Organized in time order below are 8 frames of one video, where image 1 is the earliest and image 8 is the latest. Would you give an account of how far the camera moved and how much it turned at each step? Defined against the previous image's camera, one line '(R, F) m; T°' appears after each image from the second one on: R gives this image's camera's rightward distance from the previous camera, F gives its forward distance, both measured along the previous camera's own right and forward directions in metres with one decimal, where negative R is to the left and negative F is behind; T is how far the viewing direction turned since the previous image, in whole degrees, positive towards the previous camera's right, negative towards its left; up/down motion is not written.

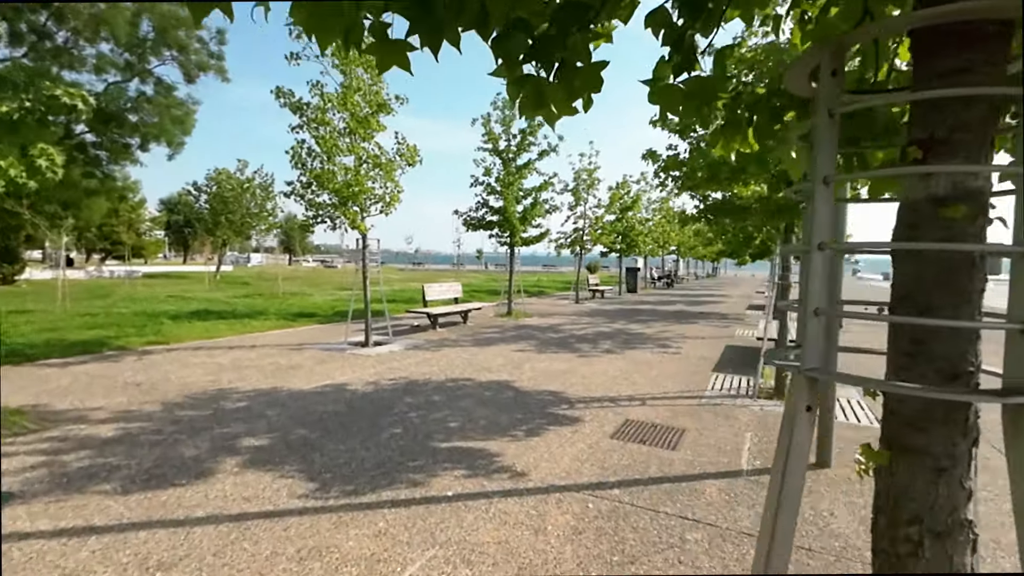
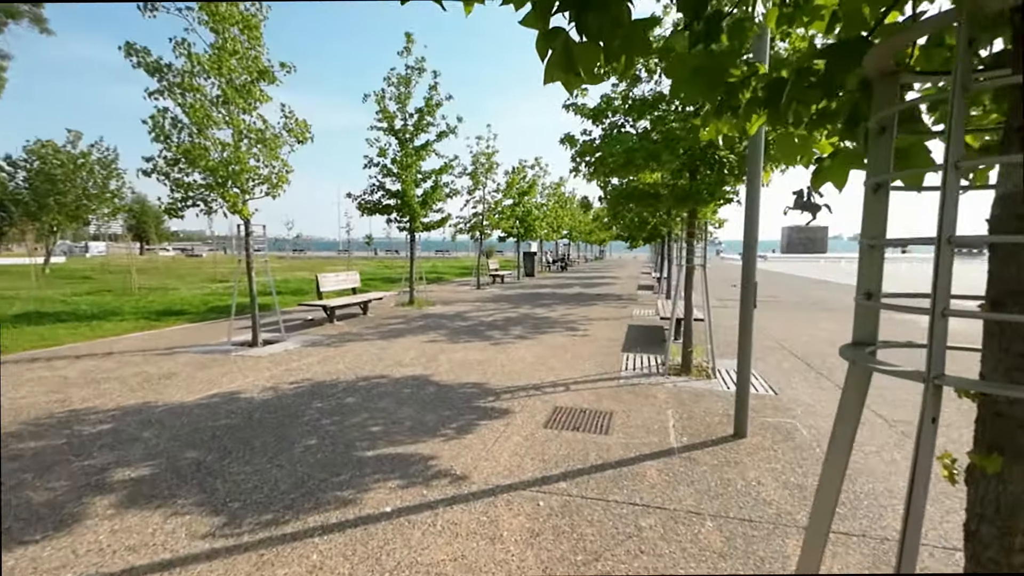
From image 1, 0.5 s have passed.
(-0.4, +0.3) m; +13°
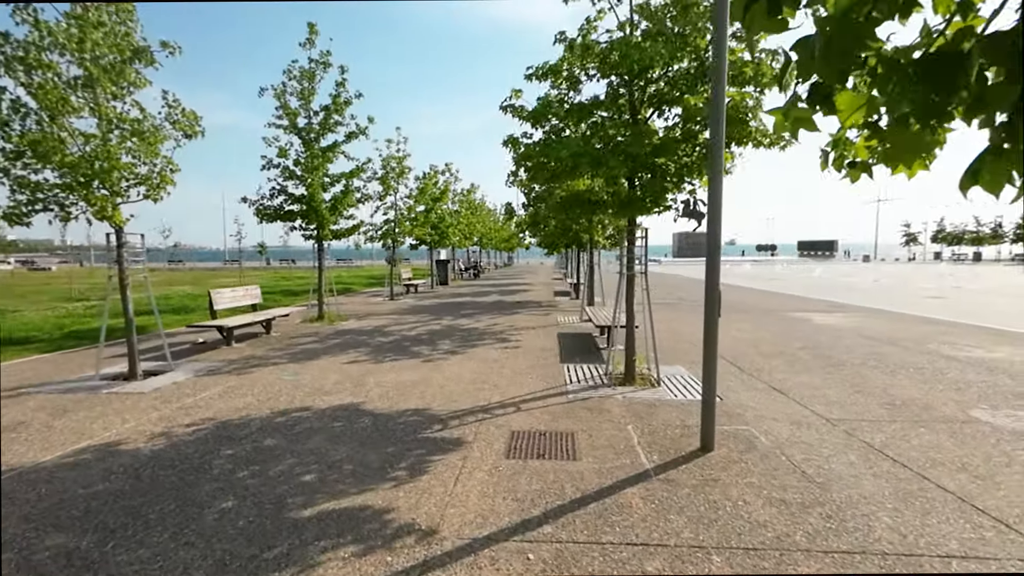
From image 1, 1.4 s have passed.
(-0.5, +0.6) m; +11°
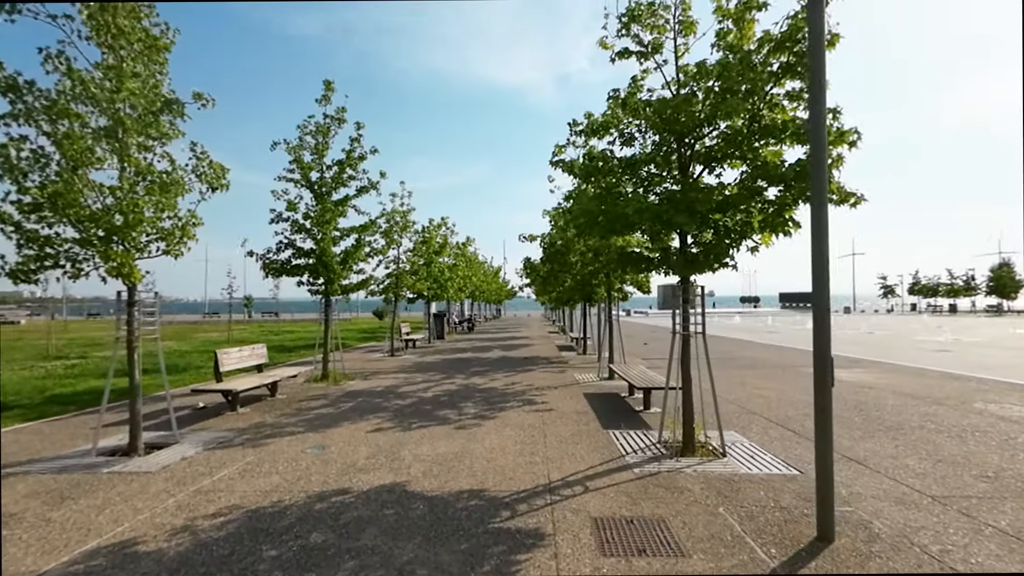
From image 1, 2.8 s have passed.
(-1.0, +0.5) m; +2°
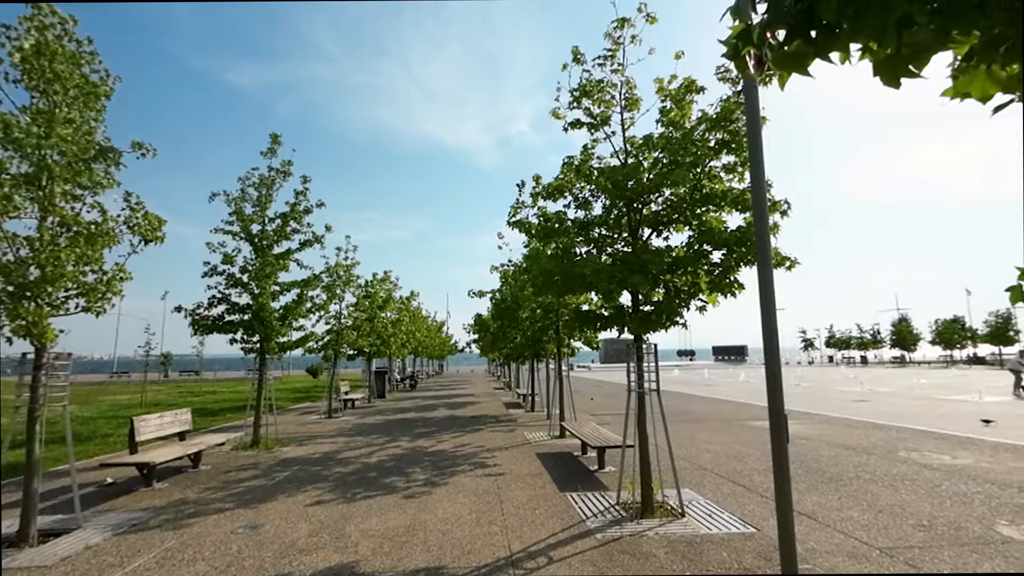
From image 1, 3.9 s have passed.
(-0.2, +0.1) m; +7°
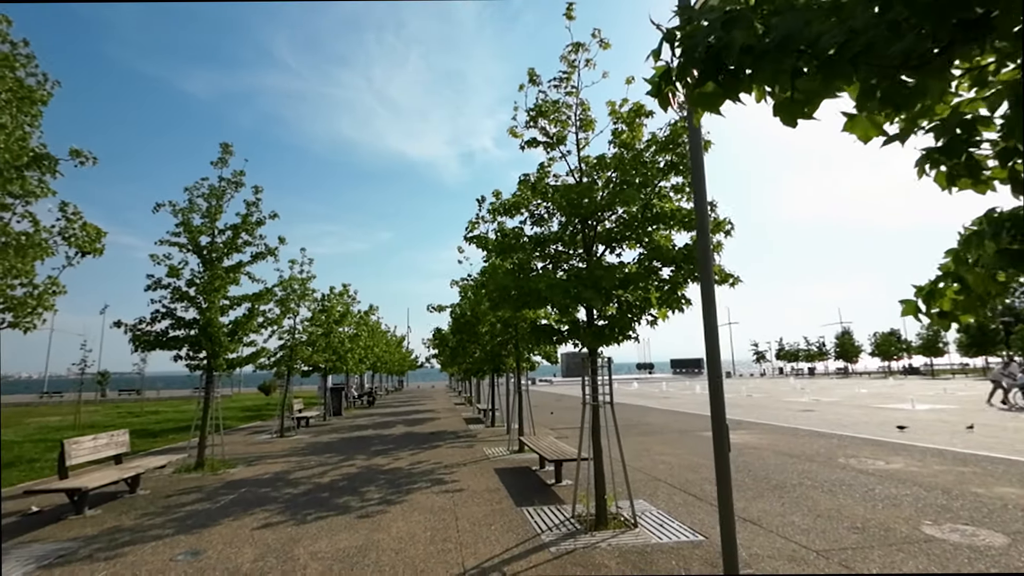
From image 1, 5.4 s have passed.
(+0.1, -0.1) m; +4°
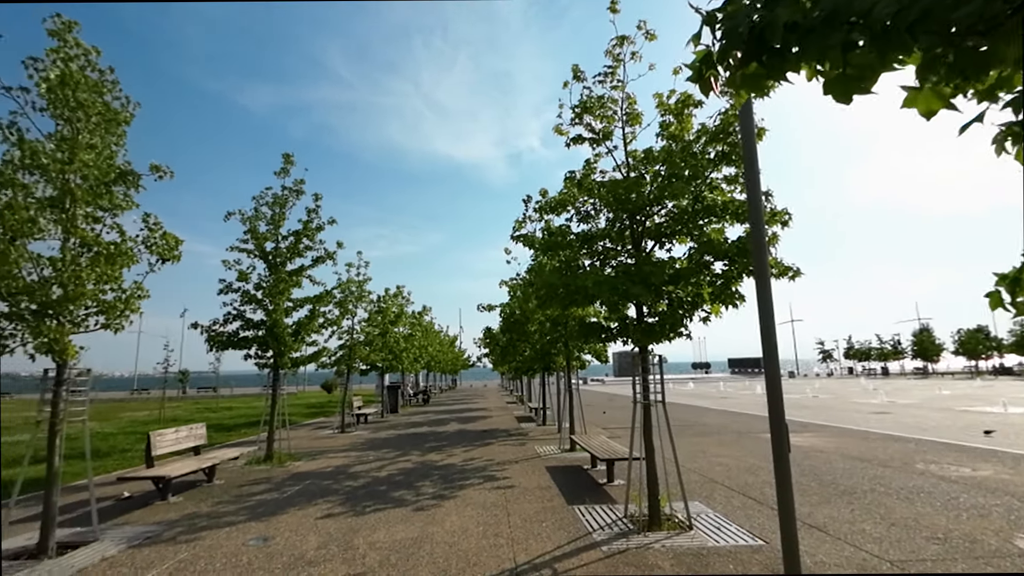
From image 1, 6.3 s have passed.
(0.0, 0.0) m; -6°
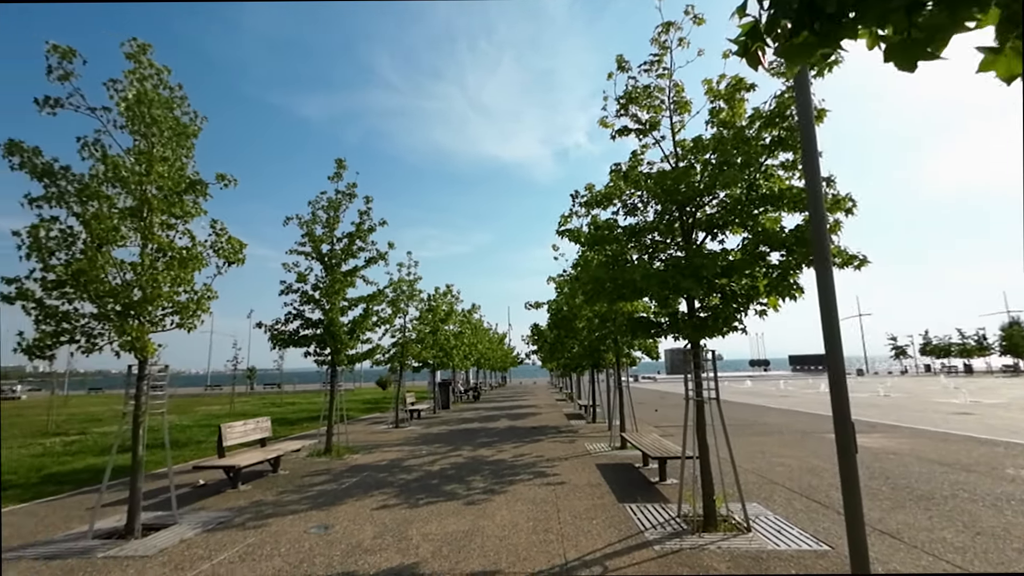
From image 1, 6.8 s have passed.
(0.0, 0.0) m; -6°
